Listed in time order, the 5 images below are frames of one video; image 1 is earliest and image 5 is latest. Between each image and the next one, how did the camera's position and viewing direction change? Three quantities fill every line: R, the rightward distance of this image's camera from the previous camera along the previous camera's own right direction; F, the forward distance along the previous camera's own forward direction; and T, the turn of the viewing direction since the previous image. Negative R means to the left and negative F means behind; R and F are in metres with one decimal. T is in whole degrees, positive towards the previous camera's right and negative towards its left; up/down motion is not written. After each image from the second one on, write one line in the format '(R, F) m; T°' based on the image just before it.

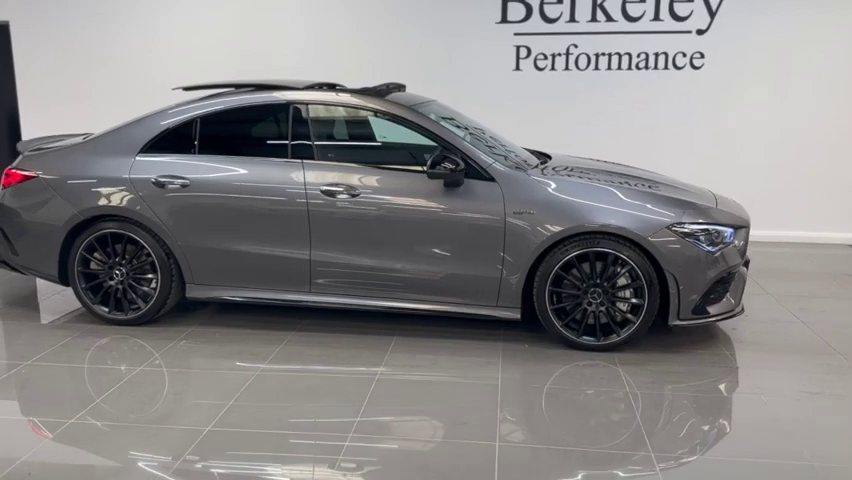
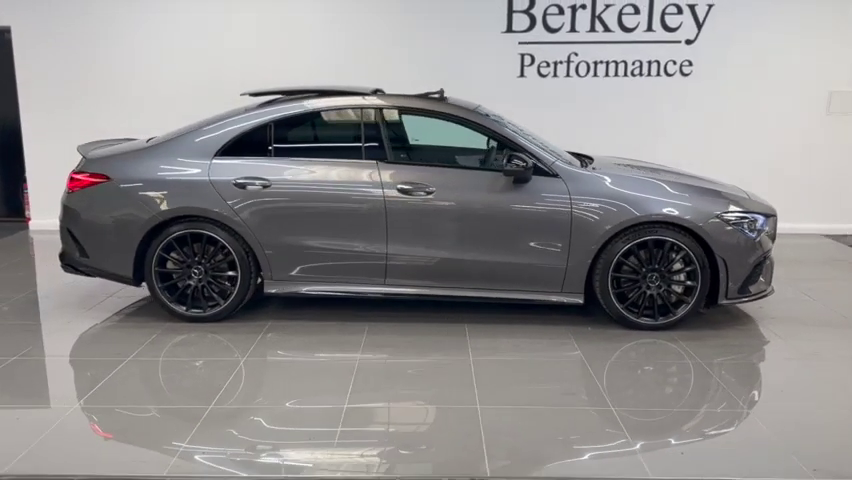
(-0.9, -0.3) m; +5°
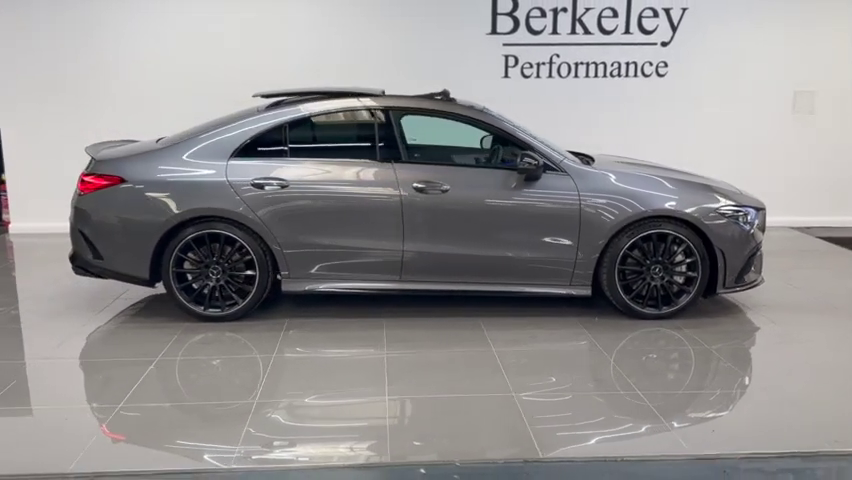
(-0.4, -0.1) m; +4°
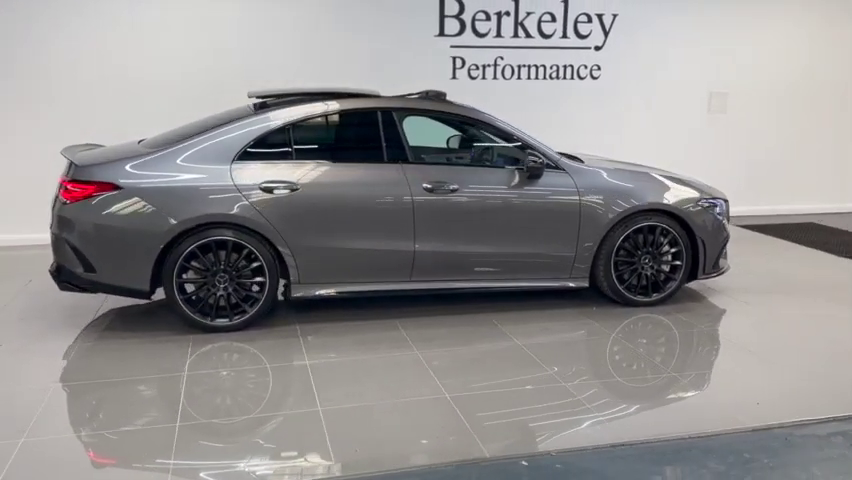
(-0.9, 0.0) m; +10°
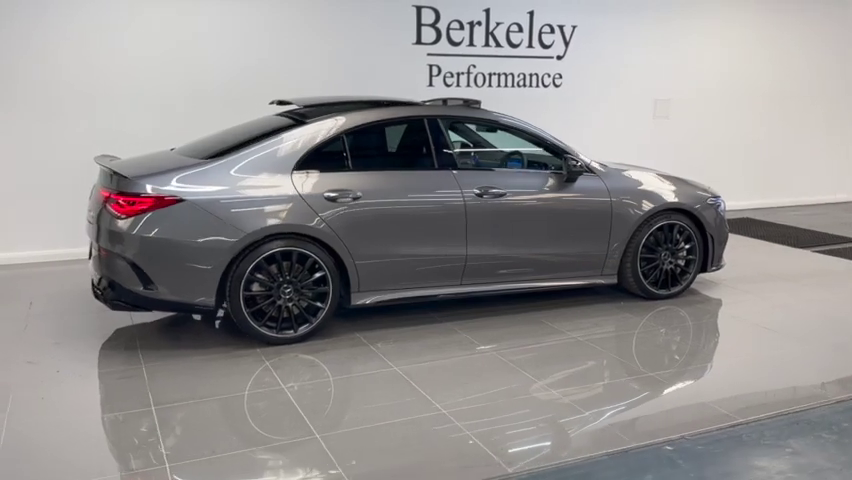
(-1.1, 0.0) m; +9°
